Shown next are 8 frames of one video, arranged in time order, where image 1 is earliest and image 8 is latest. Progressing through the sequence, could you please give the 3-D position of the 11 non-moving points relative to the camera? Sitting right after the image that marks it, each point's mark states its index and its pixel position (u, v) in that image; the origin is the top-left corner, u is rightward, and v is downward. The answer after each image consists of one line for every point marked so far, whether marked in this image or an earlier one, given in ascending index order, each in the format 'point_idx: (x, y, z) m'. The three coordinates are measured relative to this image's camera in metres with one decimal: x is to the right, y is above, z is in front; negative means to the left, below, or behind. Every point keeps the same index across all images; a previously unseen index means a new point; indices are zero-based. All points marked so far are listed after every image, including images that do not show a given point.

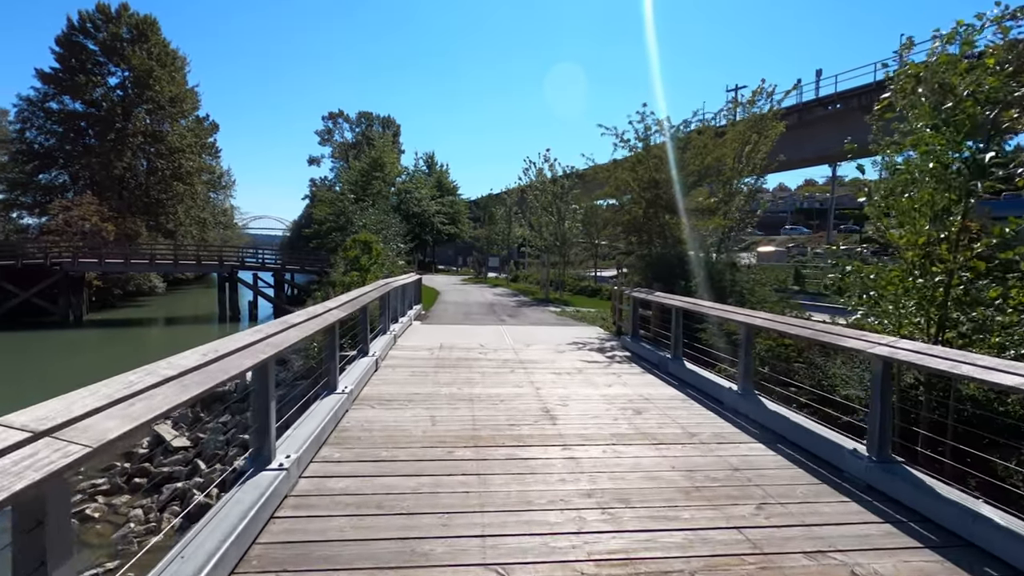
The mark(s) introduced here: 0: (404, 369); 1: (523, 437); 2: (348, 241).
0: (-1.4, -1.1, +7.4) m
1: (+0.1, -1.3, +4.8) m
2: (-5.6, +1.6, +18.7) m
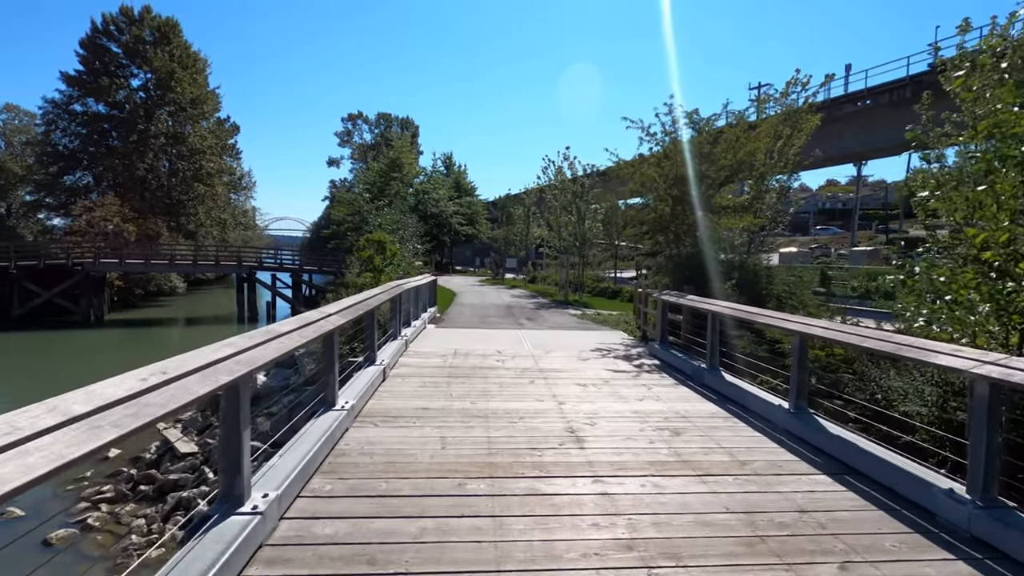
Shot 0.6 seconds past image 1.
0: (-1.1, -1.1, +6.8) m
1: (+0.2, -1.3, +4.2) m
2: (-5.0, +1.5, +18.2) m
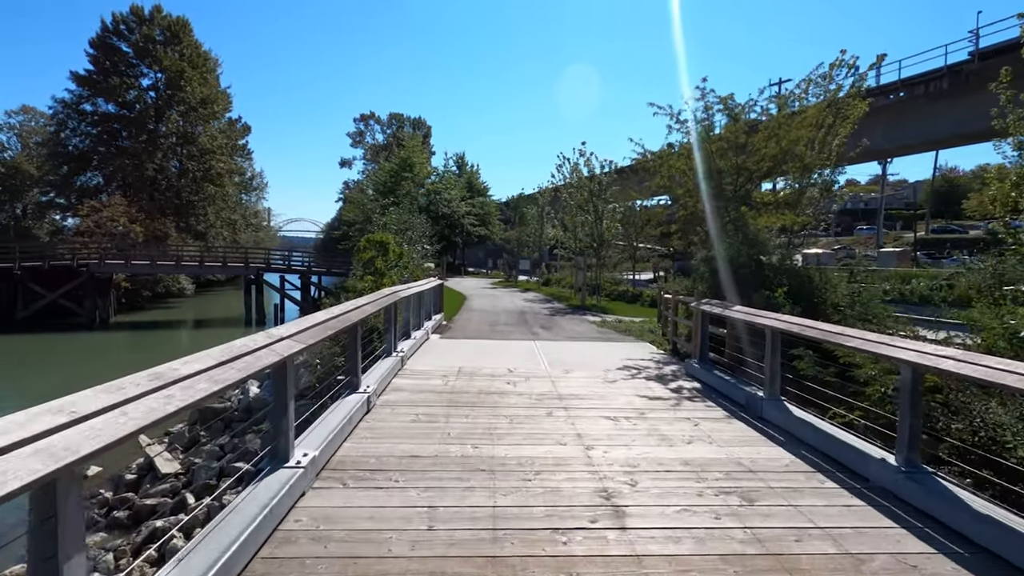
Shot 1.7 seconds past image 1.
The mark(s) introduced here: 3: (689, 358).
0: (-1.0, -1.2, +5.5) m
1: (+0.3, -1.4, +2.9) m
2: (-4.6, +1.4, +17.1) m
3: (+2.5, -1.0, +8.3) m
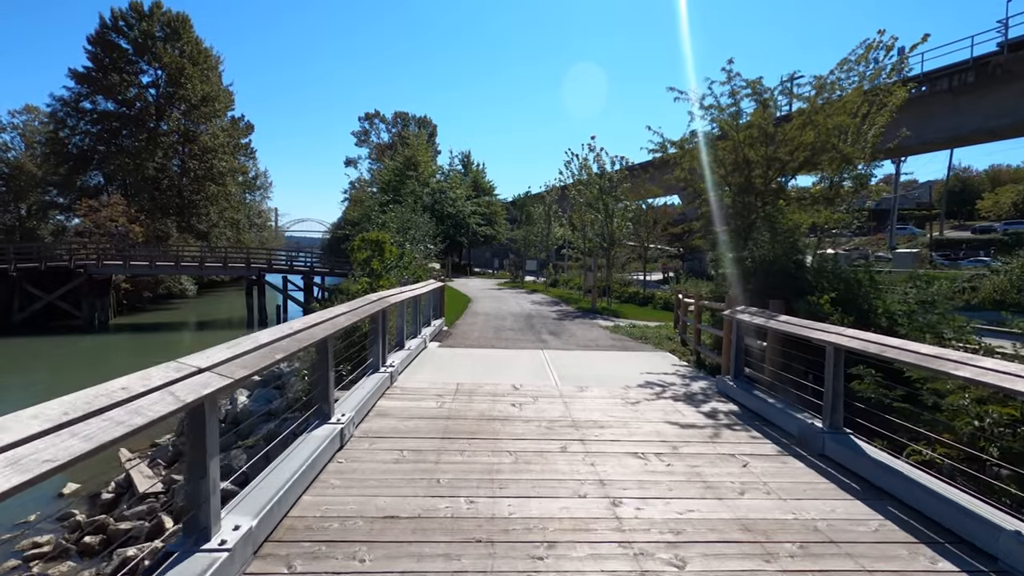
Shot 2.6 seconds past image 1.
0: (-1.0, -1.3, +4.5) m
1: (+0.3, -1.4, +1.9) m
2: (-4.4, +1.3, +16.1) m
3: (+2.6, -1.1, +7.3) m
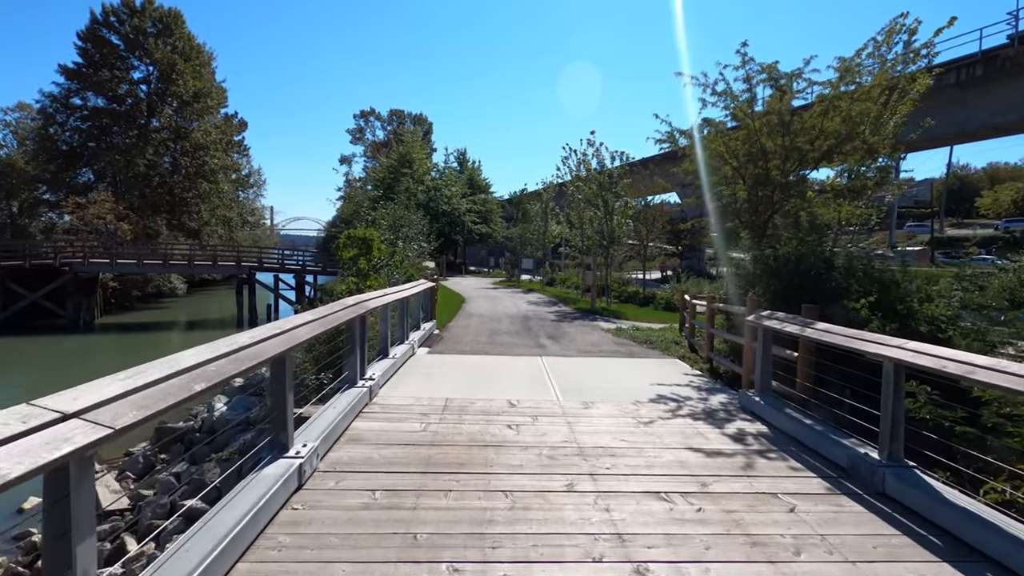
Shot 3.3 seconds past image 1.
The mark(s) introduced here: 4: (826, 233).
0: (-1.0, -1.3, +3.7) m
1: (+0.3, -1.5, +1.1) m
2: (-4.5, +1.3, +15.3) m
3: (+2.6, -1.1, +6.5) m
4: (+4.2, +0.7, +7.7) m
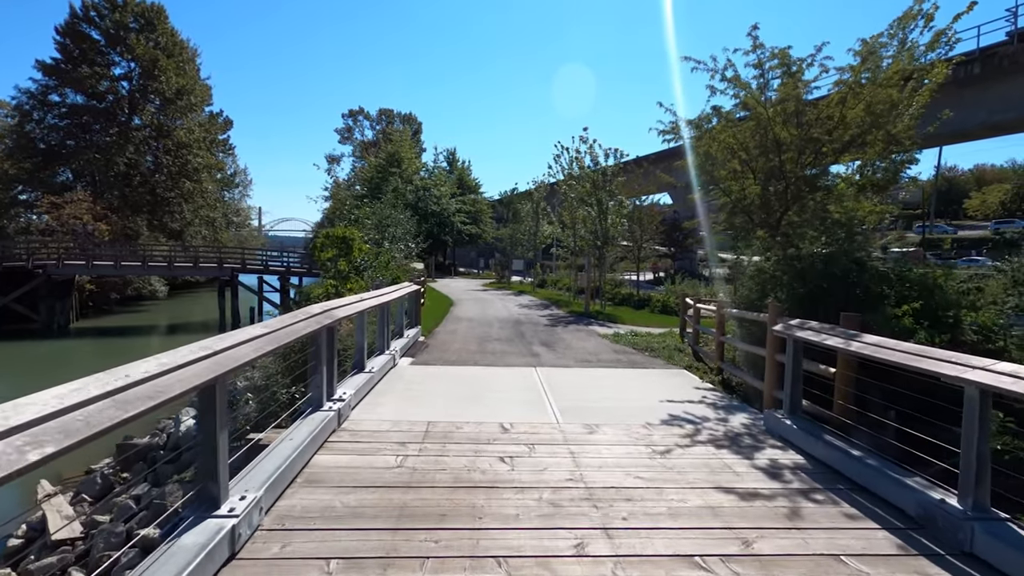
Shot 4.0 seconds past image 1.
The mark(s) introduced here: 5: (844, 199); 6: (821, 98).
0: (-1.0, -1.3, +2.9) m
1: (+0.3, -1.5, +0.3) m
2: (-4.8, +1.3, +14.4) m
3: (+2.5, -1.1, +5.7) m
4: (+4.1, +0.7, +7.0) m
5: (+4.7, +1.3, +8.3) m
6: (+4.7, +2.9, +8.7) m
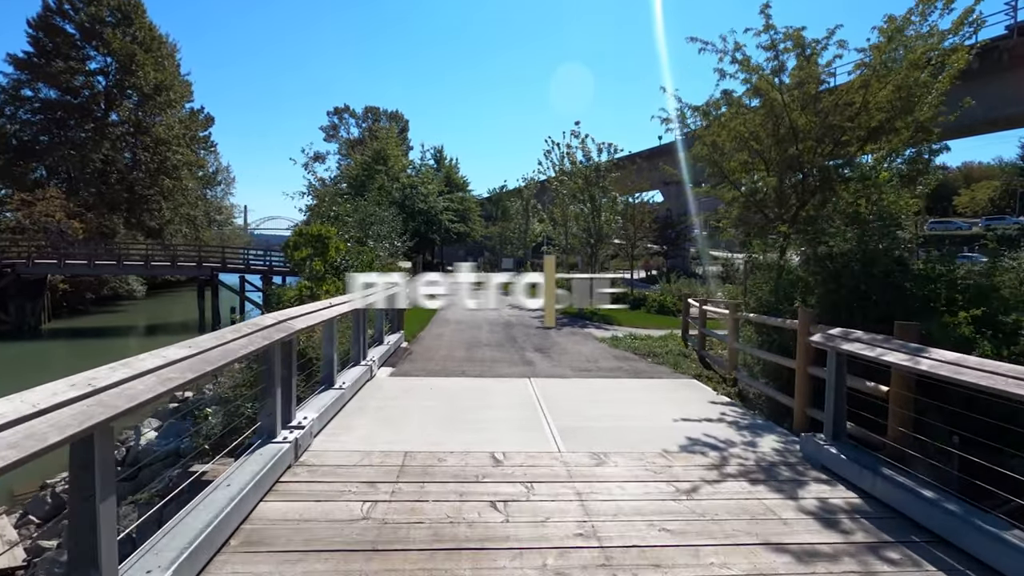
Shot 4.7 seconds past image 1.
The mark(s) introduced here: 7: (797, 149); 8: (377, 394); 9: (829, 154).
0: (-1.0, -1.4, +2.1) m
1: (+0.4, -1.6, -0.5) m
2: (-5.0, +1.2, +13.5) m
3: (+2.4, -1.2, +5.0) m
4: (+4.0, +0.7, +6.2) m
5: (+4.6, +1.3, +7.6) m
6: (+4.5, +2.9, +8.0) m
7: (+3.8, +1.8, +7.7) m
8: (-1.5, -1.2, +6.3) m
9: (+4.1, +1.8, +7.6) m
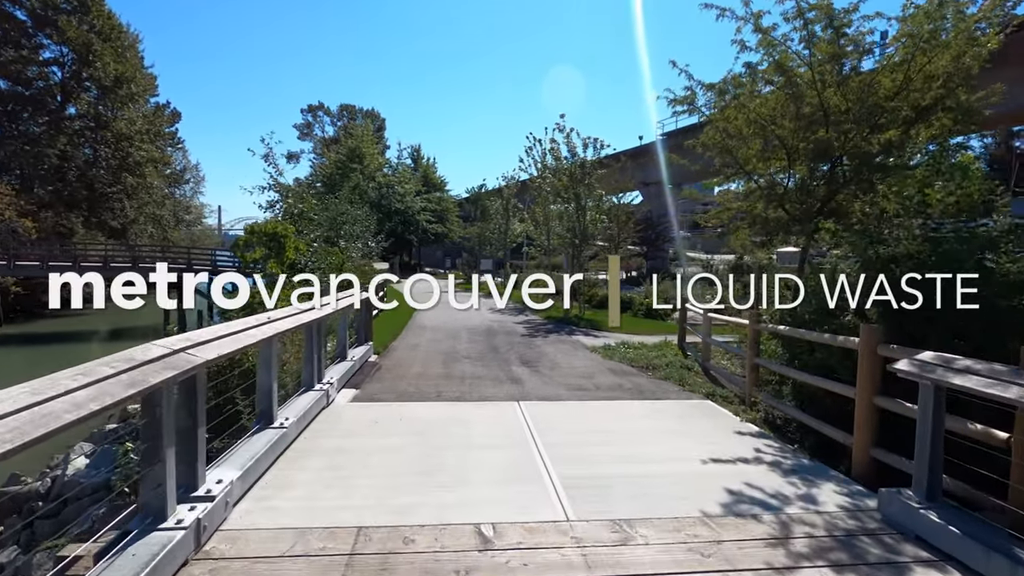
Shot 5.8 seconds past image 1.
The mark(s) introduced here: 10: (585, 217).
0: (-1.0, -1.5, +0.9) m
1: (+0.5, -1.6, -1.7) m
2: (-5.4, +1.1, +12.1) m
3: (+2.4, -1.2, +3.9) m
4: (+3.9, +0.6, +5.3) m
5: (+4.4, +1.2, +6.6) m
6: (+4.4, +2.8, +7.0) m
7: (+3.6, +1.8, +6.7) m
8: (-1.6, -1.2, +5.1) m
9: (+3.9, +1.7, +6.6) m
10: (+2.5, +2.4, +20.0) m
